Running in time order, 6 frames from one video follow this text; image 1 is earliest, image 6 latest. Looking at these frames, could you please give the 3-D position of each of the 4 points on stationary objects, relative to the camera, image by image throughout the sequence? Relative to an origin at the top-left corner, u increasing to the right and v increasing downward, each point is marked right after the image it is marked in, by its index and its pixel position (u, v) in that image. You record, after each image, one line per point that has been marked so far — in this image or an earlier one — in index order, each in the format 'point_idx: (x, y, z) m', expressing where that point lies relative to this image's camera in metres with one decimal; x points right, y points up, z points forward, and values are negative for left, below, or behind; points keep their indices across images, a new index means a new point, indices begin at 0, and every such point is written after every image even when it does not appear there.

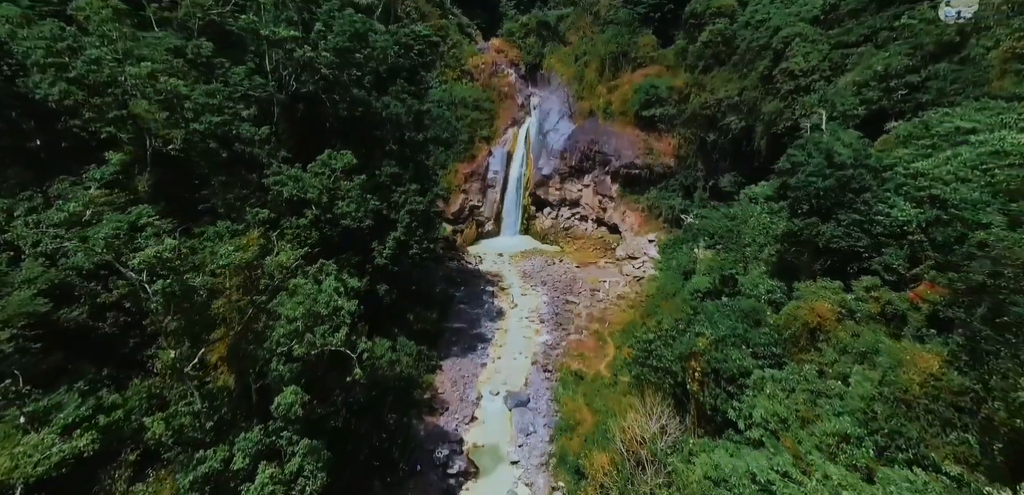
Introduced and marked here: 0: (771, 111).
0: (+9.5, +5.0, +16.4) m
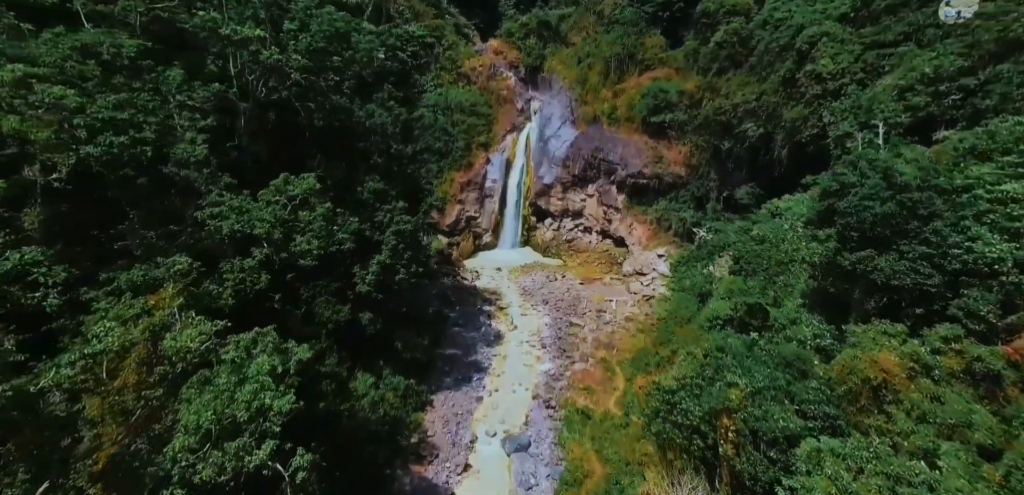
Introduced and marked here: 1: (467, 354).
0: (+9.5, +4.4, +15.0) m
1: (-1.5, -3.5, +14.9) m
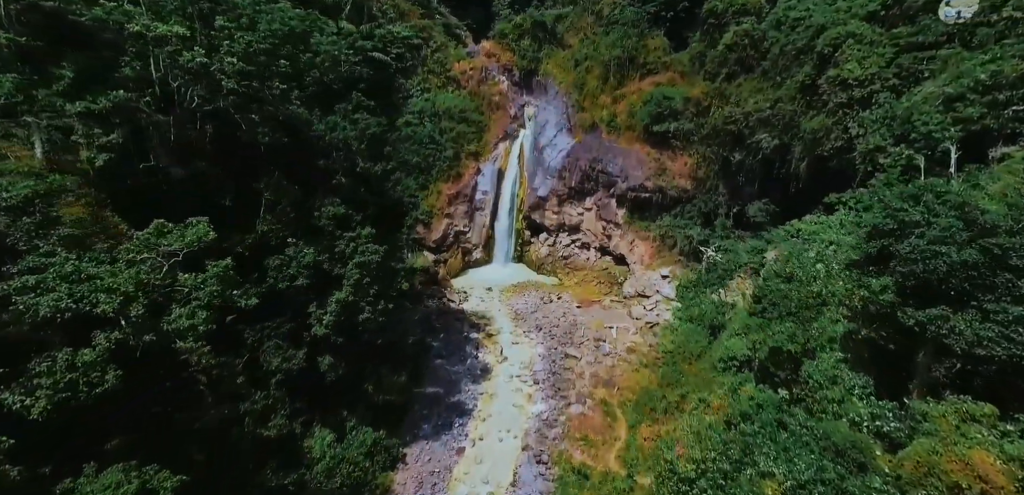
0: (+9.1, +3.6, +13.5) m
1: (-1.9, -4.3, +13.2) m
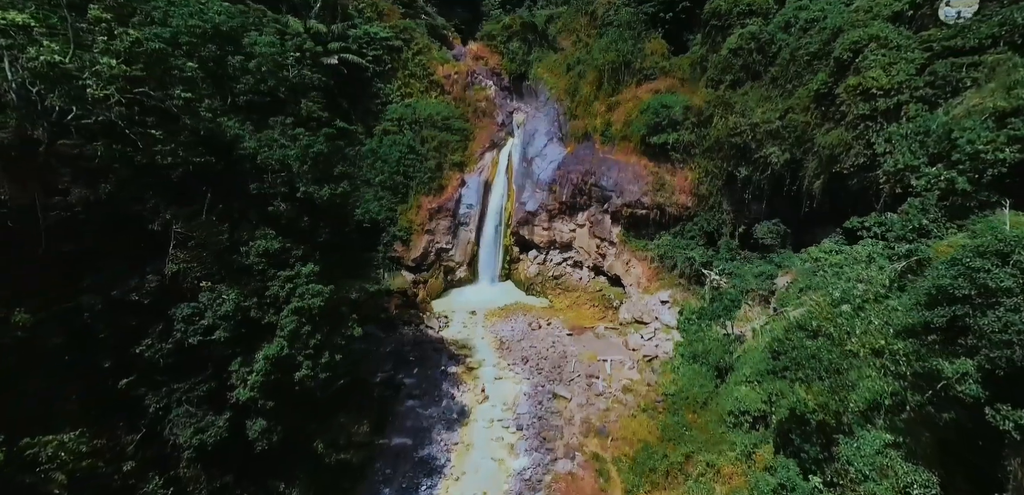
0: (+8.6, +2.8, +12.0) m
1: (-2.4, -5.0, +11.6) m
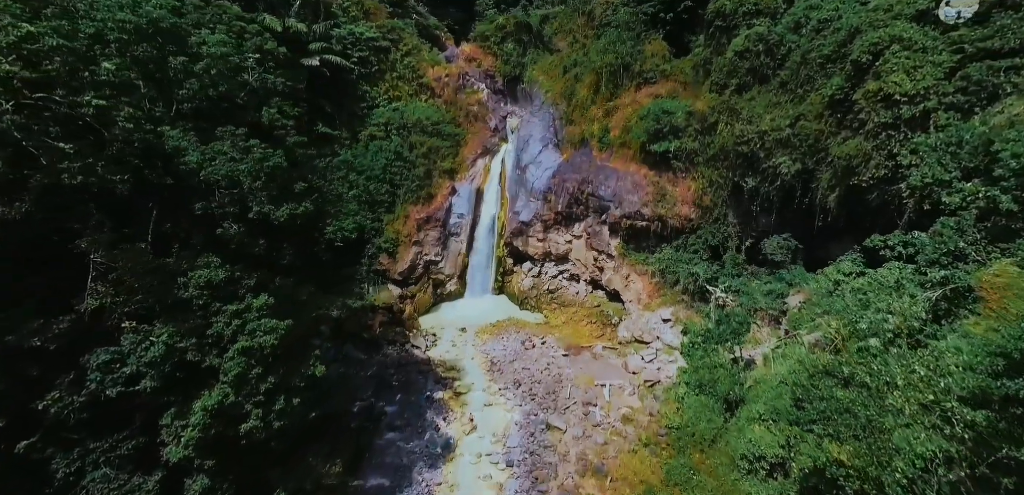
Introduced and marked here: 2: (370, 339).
0: (+8.3, +2.3, +11.0) m
1: (-2.7, -5.5, +10.5) m
2: (-5.1, -3.3, +16.1) m
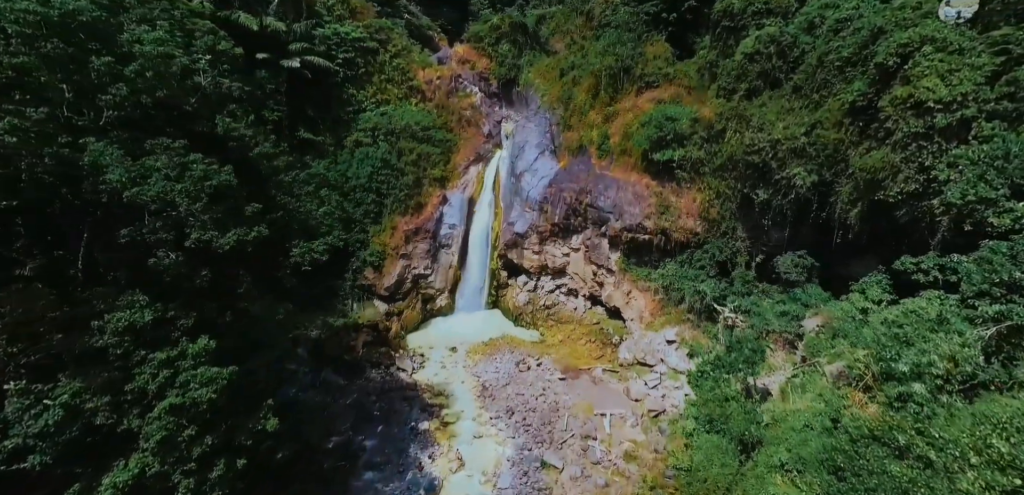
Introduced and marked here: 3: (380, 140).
0: (+8.1, +1.9, +10.0) m
1: (-2.9, -6.0, +9.4) m
2: (-5.4, -3.8, +15.0) m
3: (-5.6, +4.6, +19.0) m
